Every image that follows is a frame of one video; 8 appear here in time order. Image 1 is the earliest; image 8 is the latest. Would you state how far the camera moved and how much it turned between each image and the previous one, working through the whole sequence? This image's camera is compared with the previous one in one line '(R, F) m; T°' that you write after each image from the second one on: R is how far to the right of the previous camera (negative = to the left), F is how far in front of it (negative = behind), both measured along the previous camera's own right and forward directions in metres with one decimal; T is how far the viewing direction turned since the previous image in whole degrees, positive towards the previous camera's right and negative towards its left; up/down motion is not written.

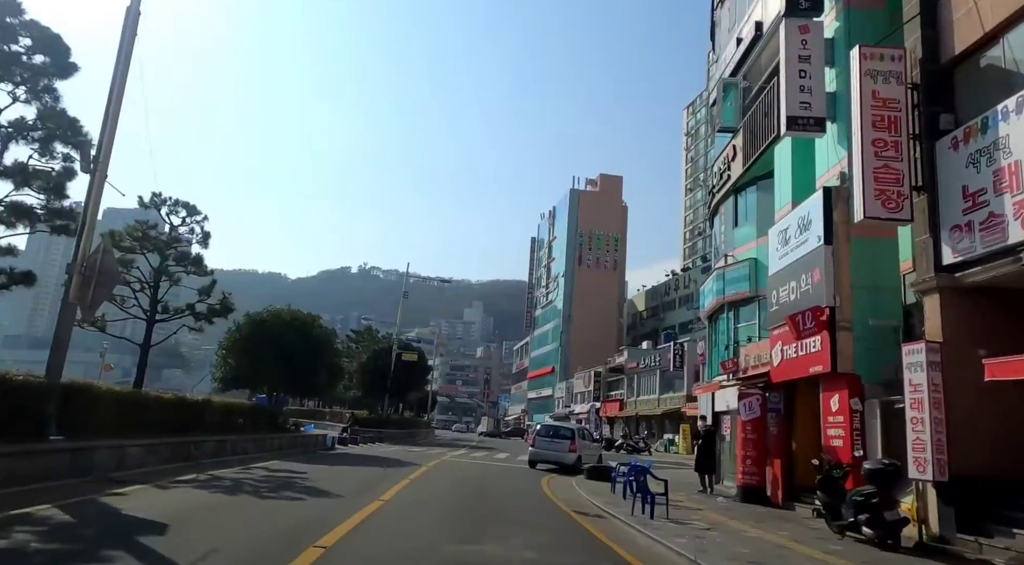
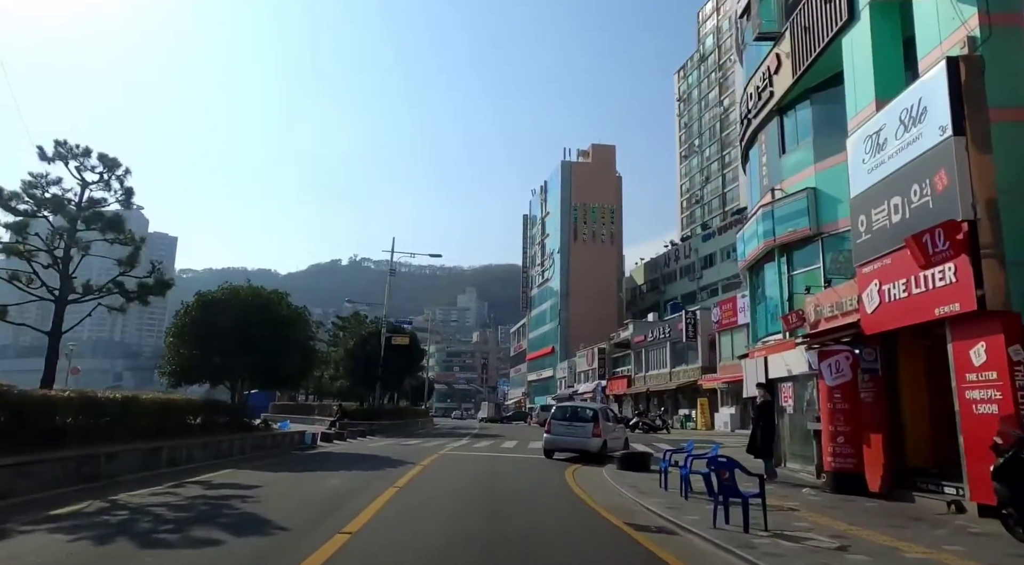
(-0.3, +3.9) m; +1°
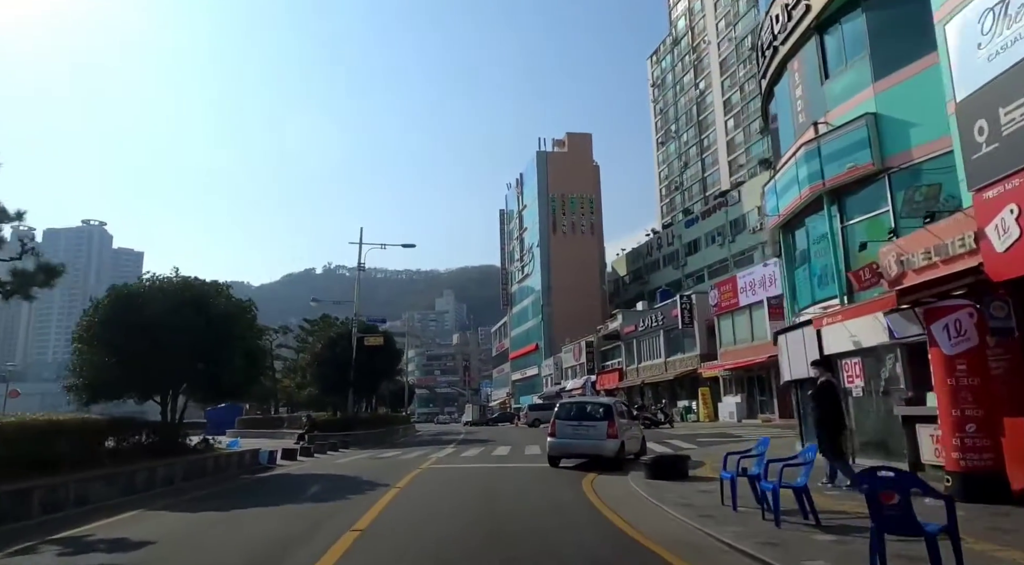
(-0.3, +3.6) m; +2°
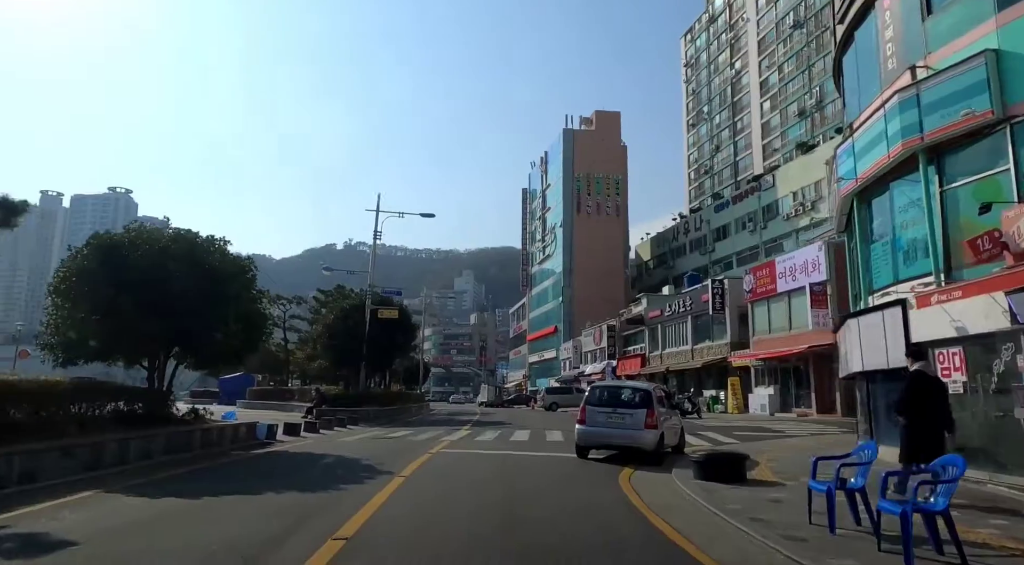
(-0.2, +2.1) m; -2°
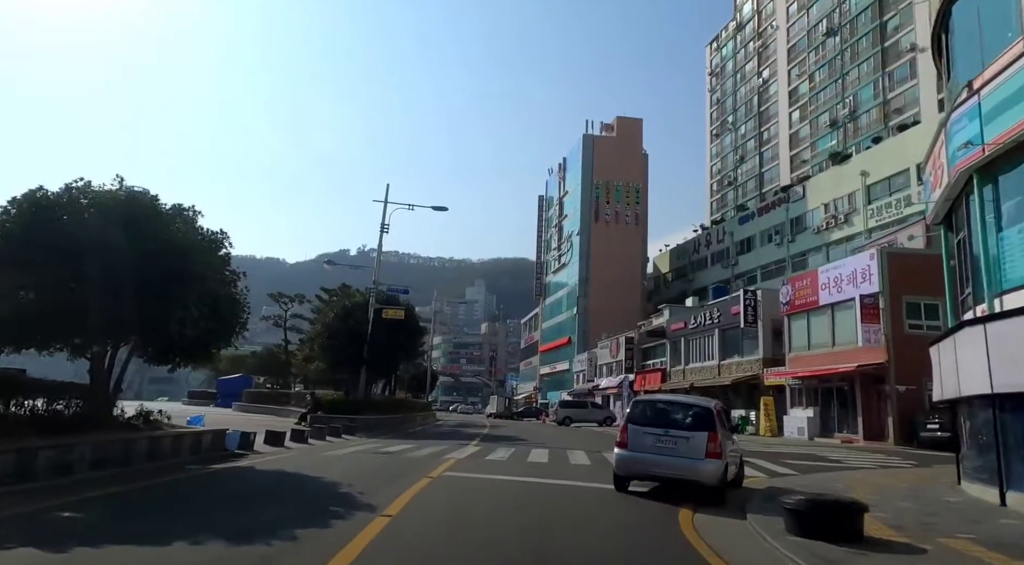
(-0.2, +3.0) m; -1°
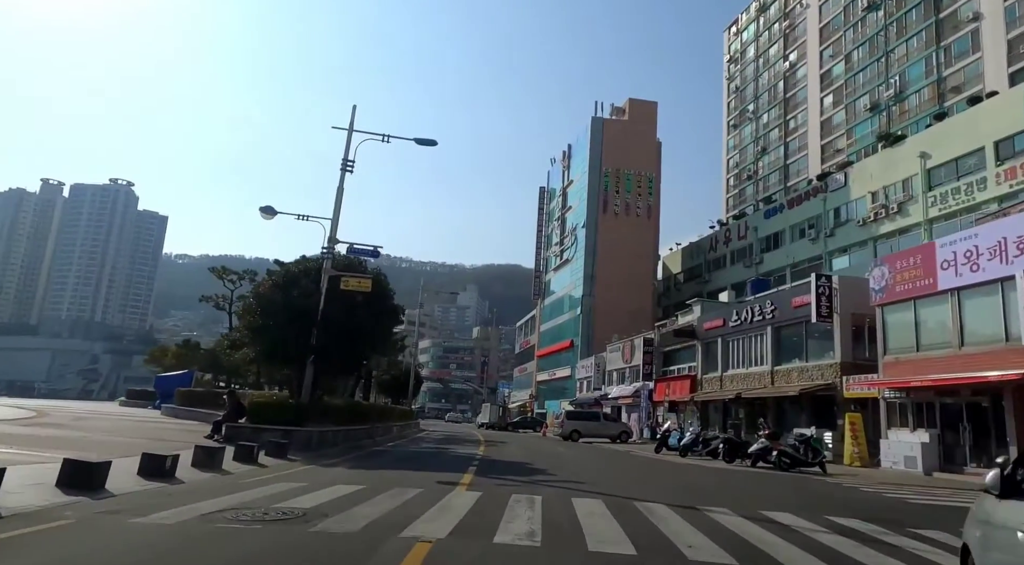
(-0.6, +9.1) m; +1°
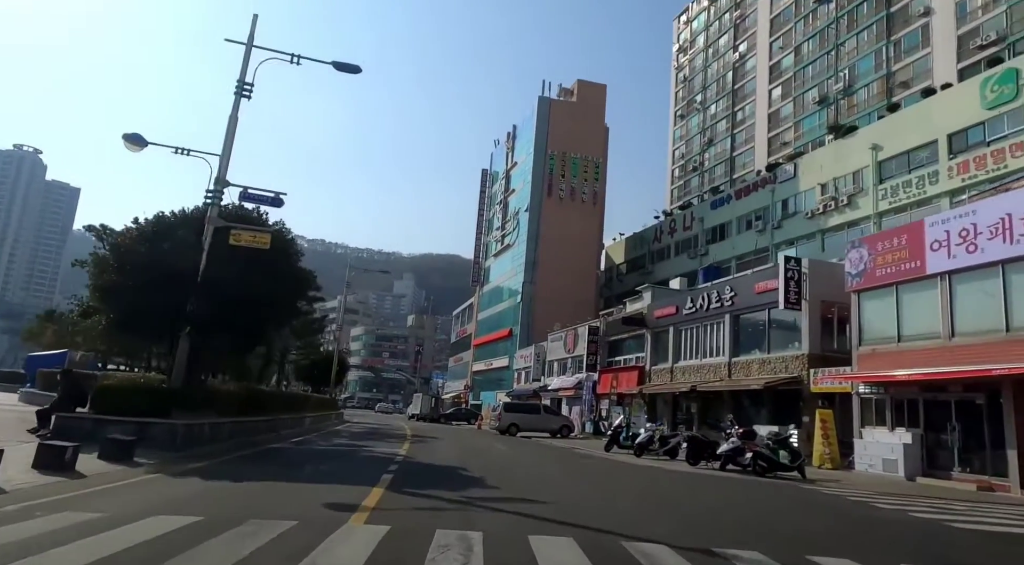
(+0.1, +3.9) m; +5°
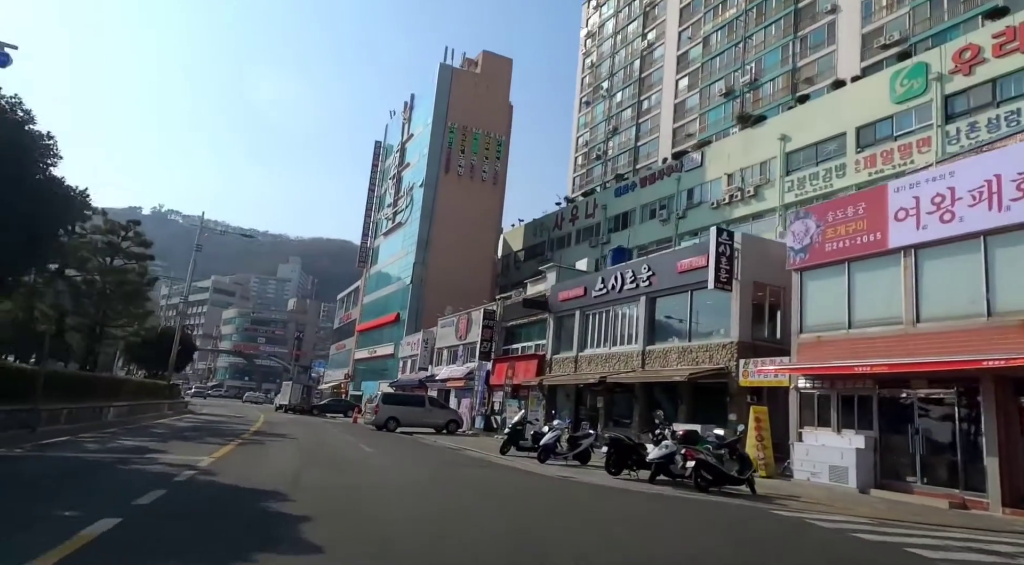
(+0.4, +5.3) m; +9°
